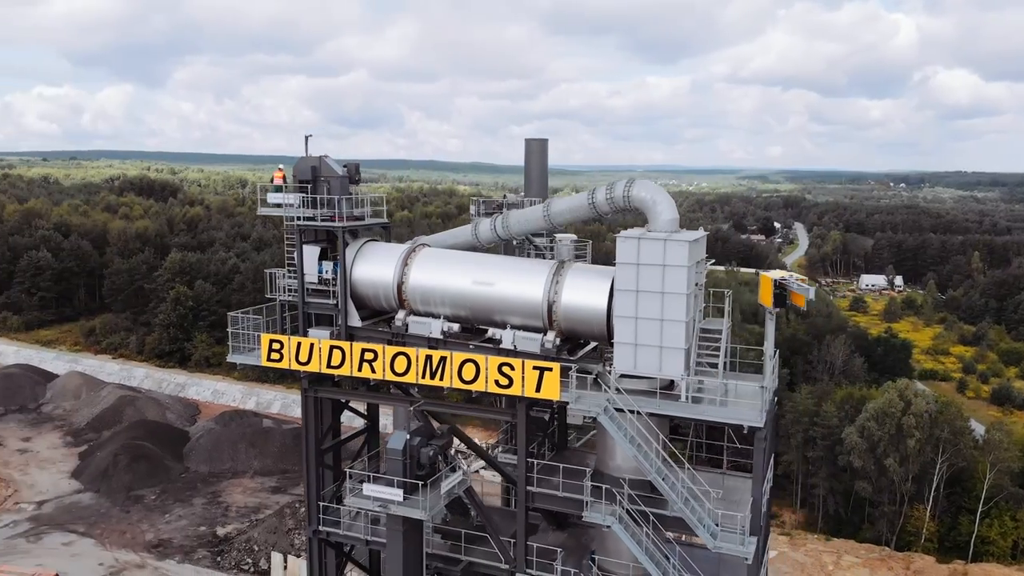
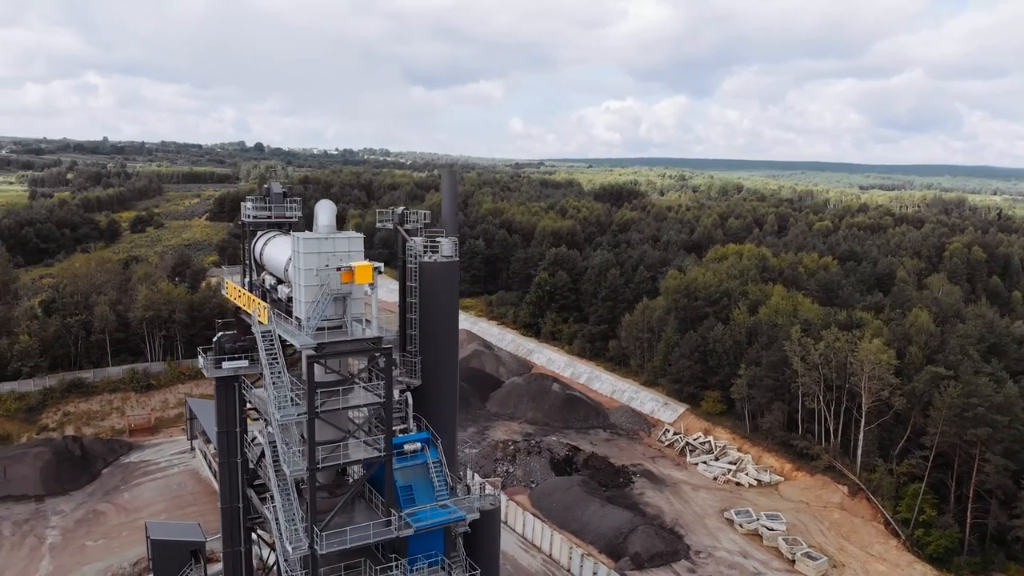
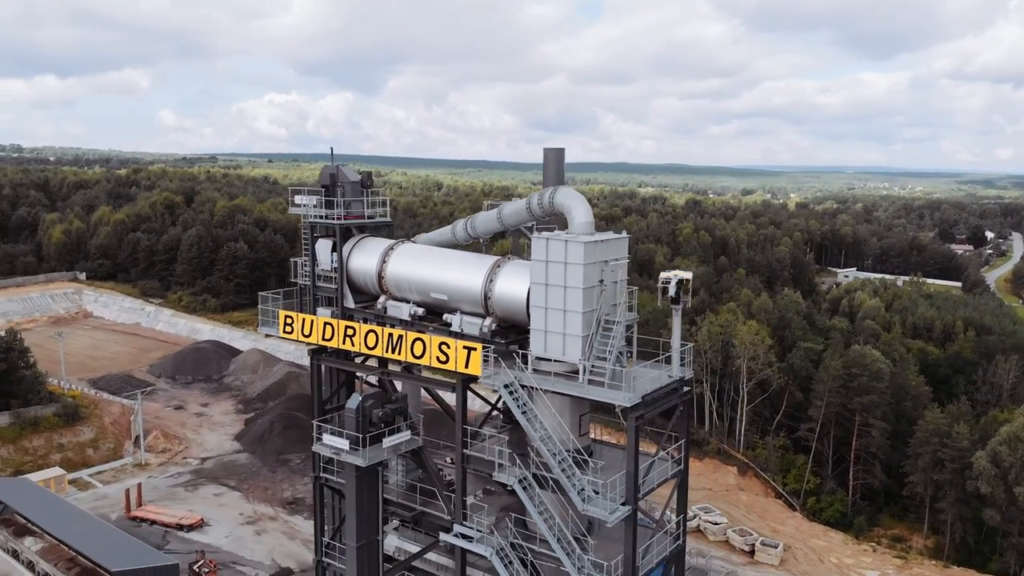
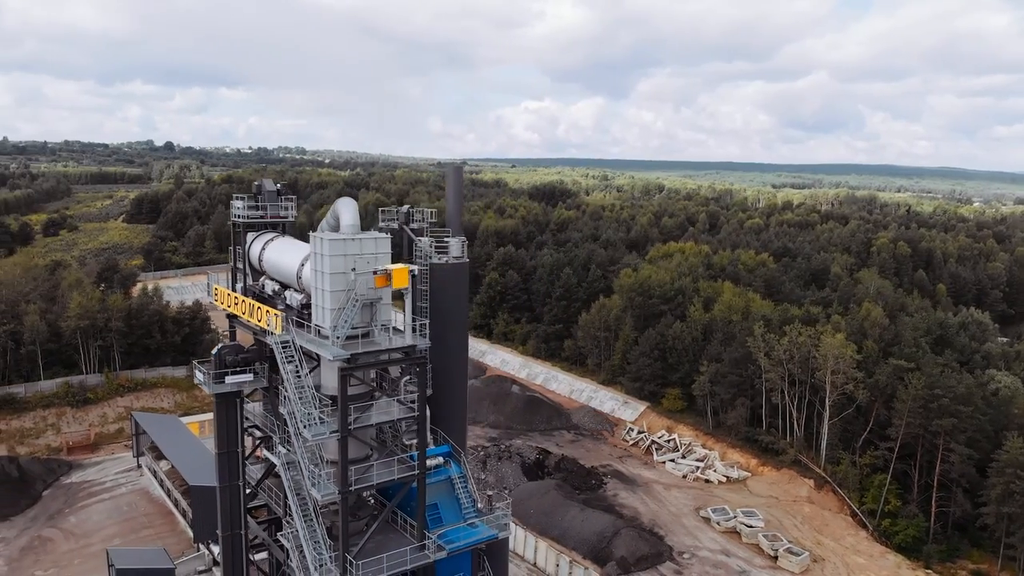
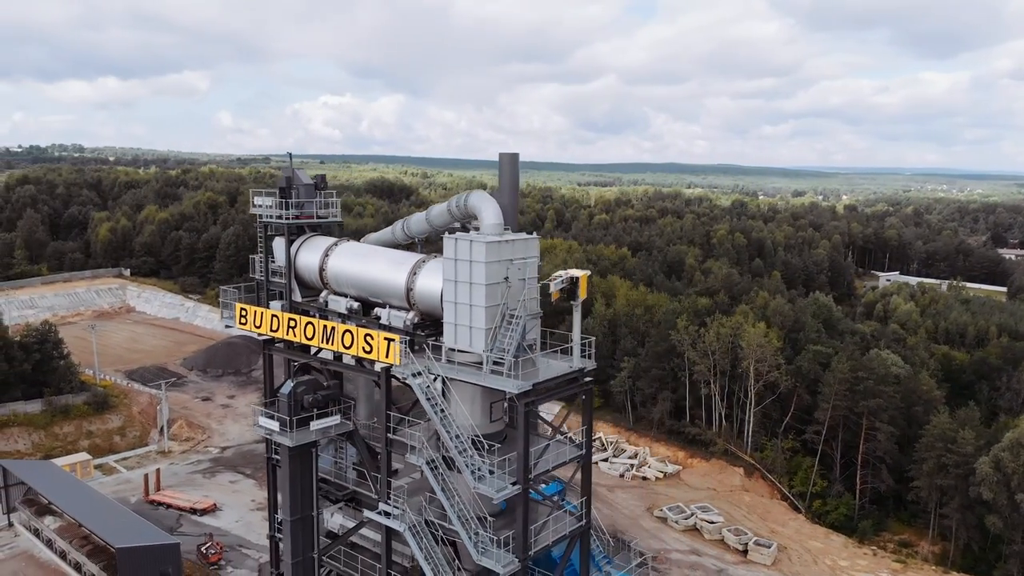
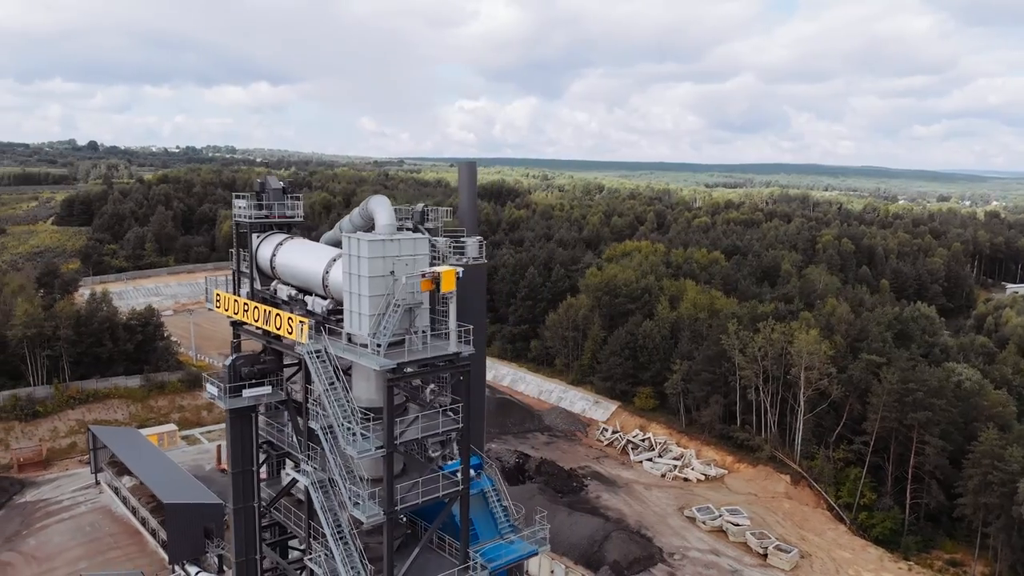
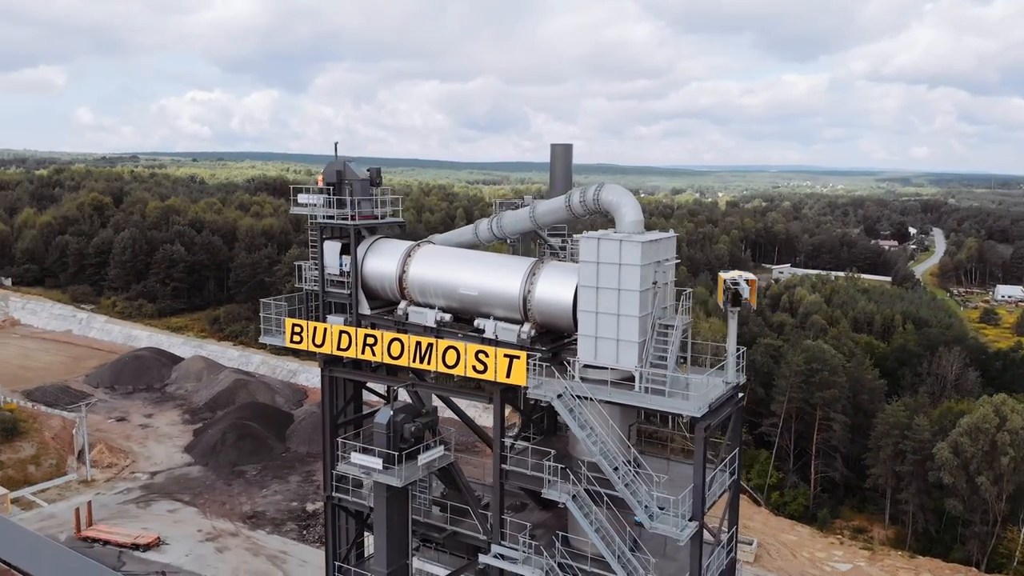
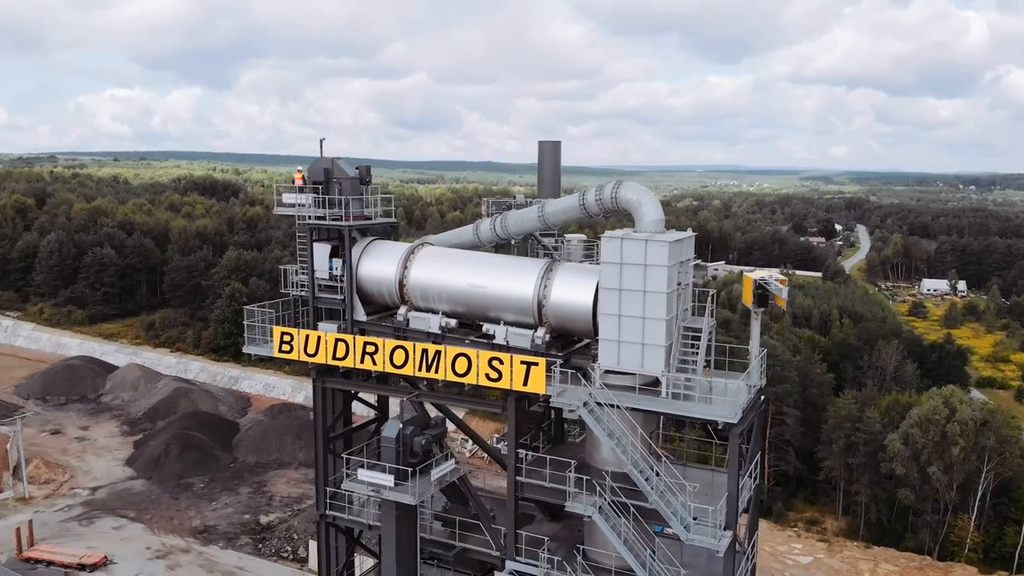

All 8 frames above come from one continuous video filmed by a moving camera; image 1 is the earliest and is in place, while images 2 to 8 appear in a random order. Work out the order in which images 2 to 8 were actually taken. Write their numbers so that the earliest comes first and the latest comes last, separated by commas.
8, 7, 3, 5, 6, 4, 2
